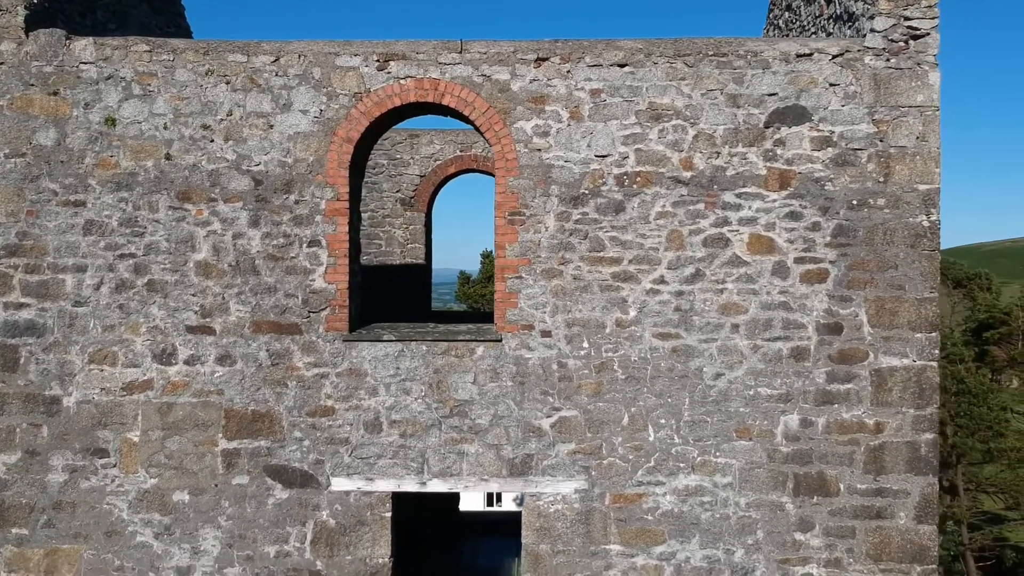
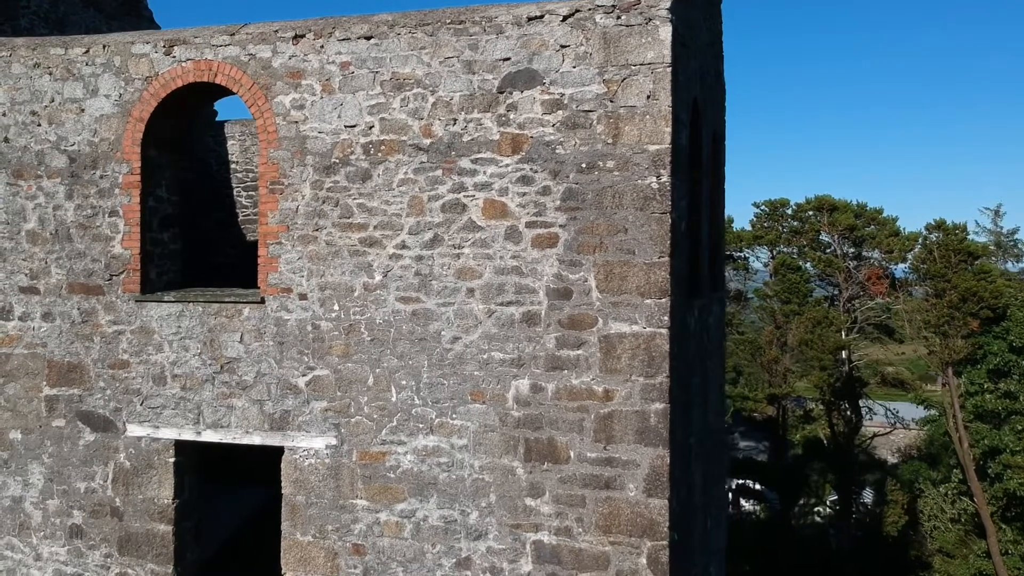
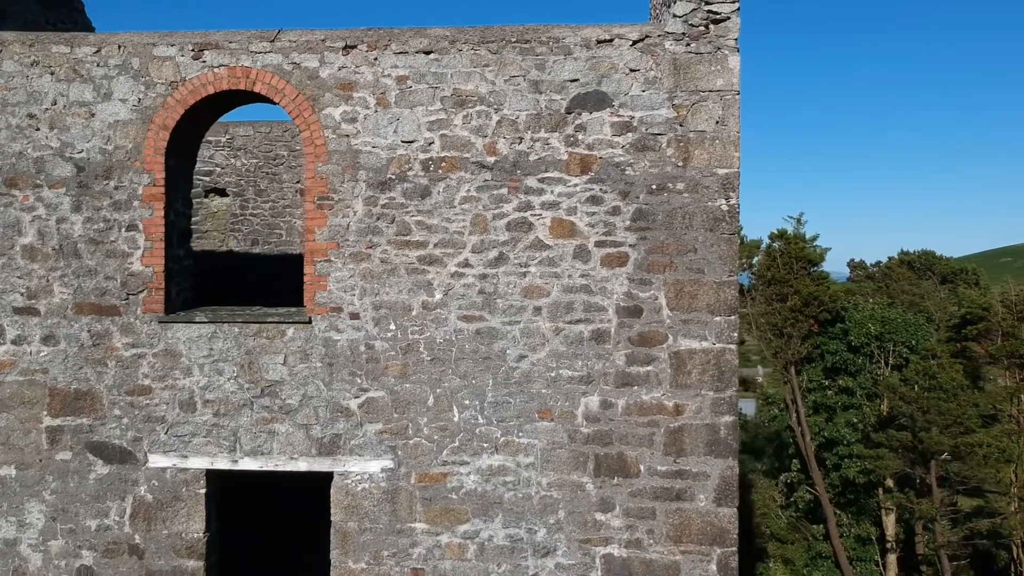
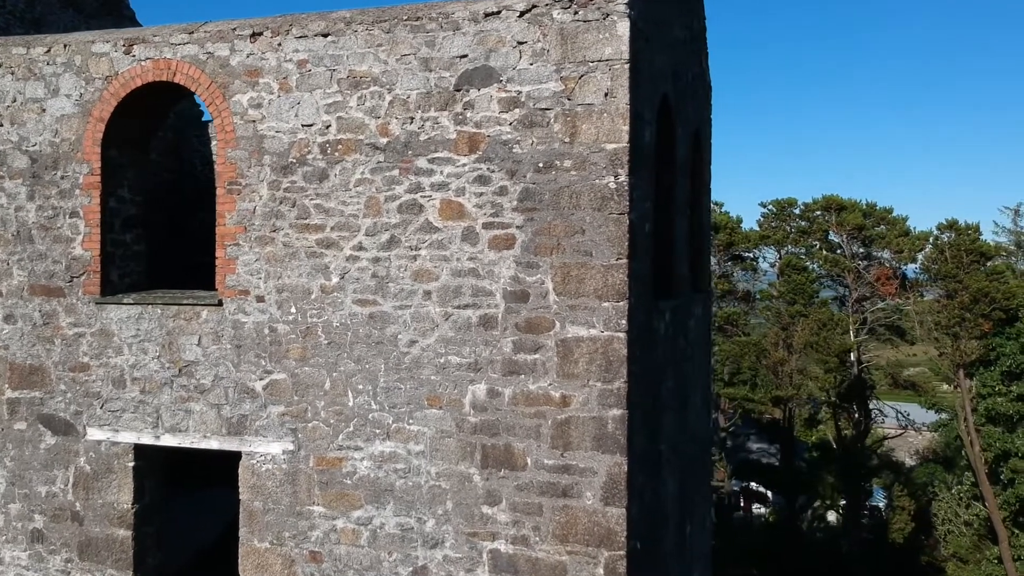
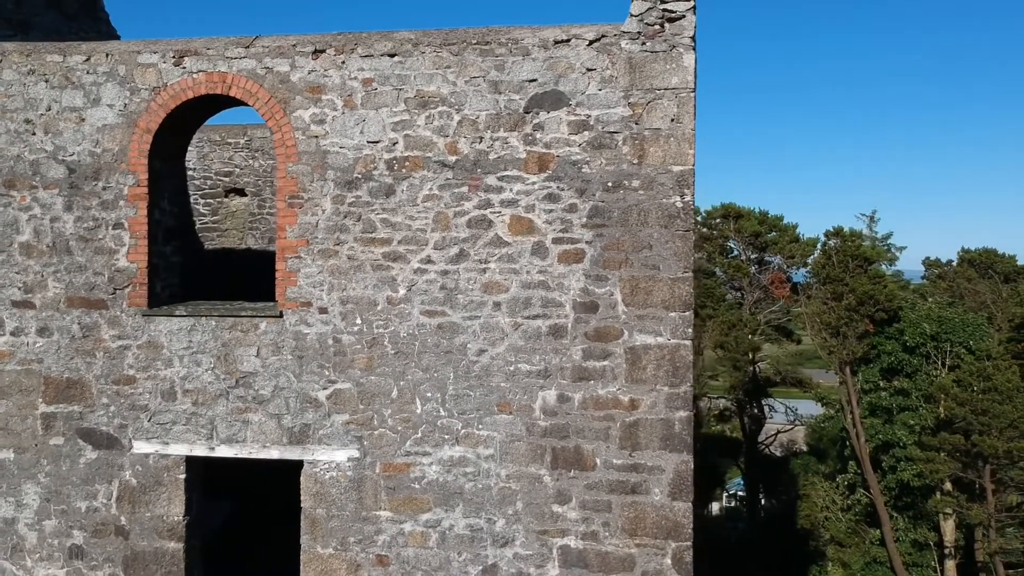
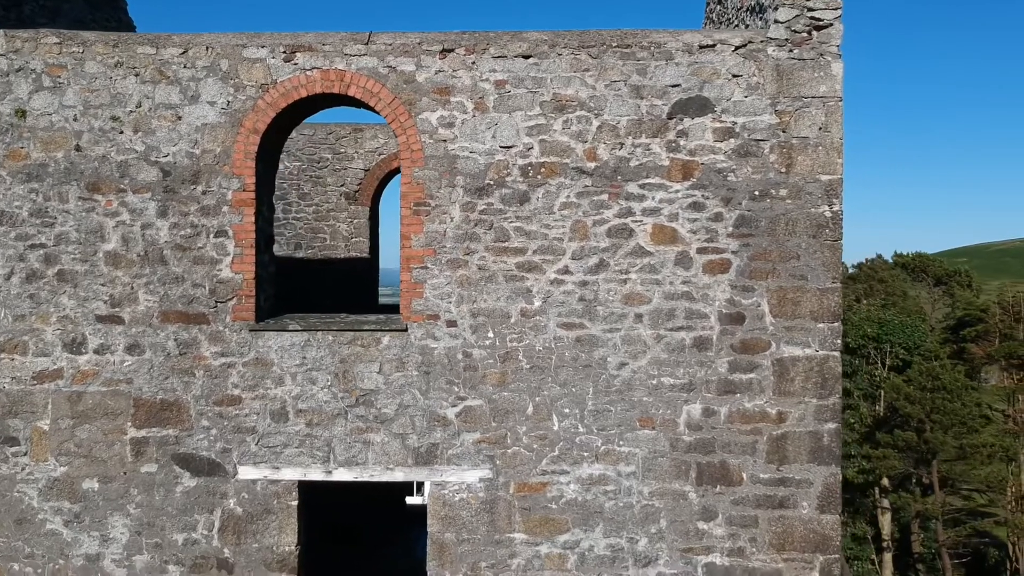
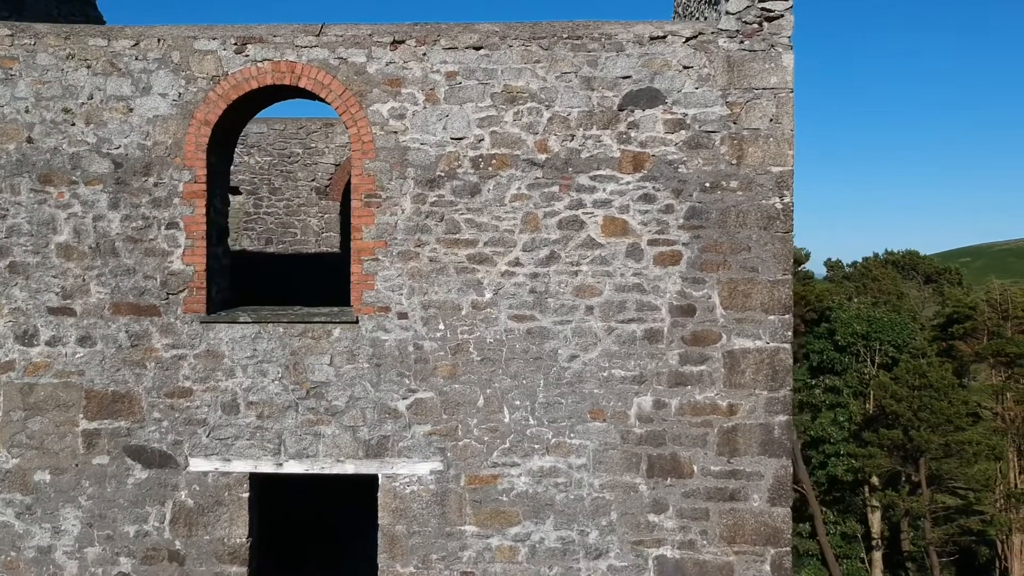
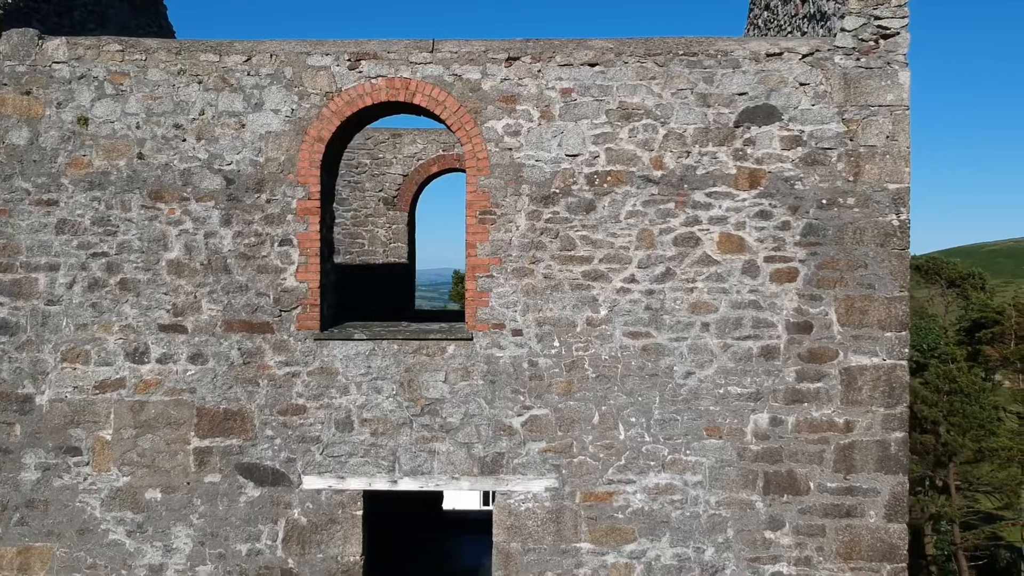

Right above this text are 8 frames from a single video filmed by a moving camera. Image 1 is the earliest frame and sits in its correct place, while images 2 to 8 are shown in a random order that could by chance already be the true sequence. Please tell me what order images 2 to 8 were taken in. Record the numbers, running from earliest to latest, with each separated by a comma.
8, 6, 7, 3, 5, 2, 4
